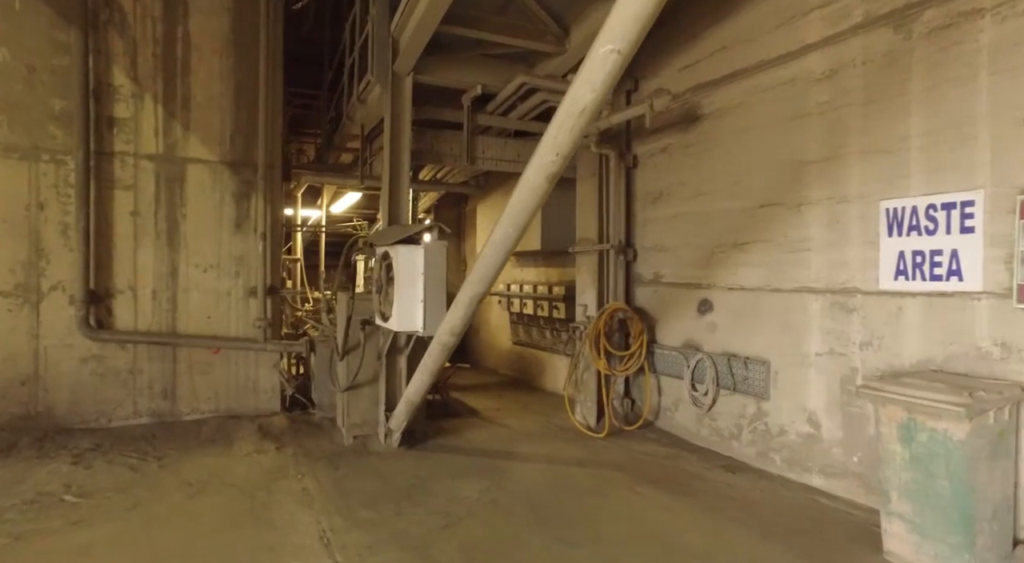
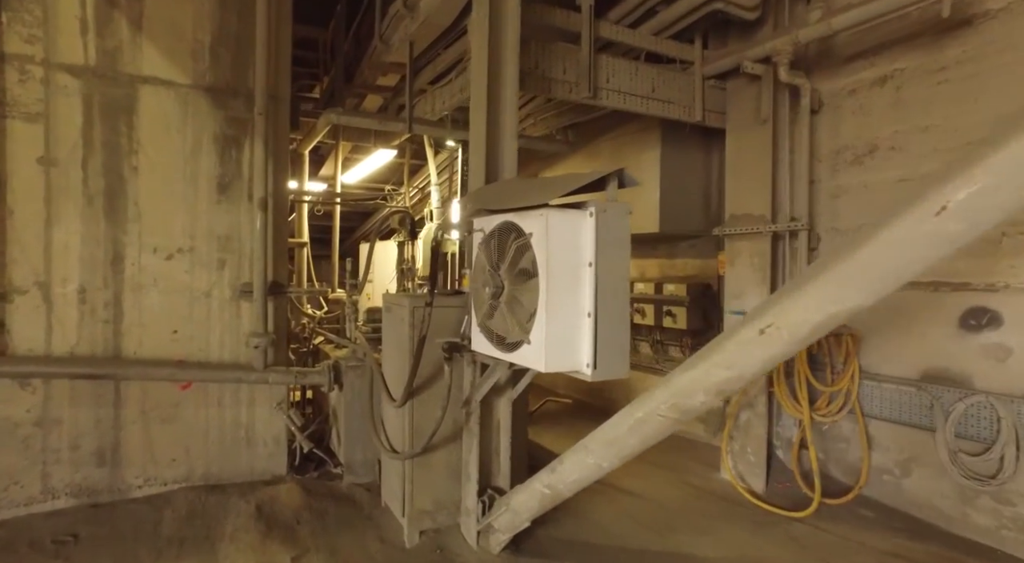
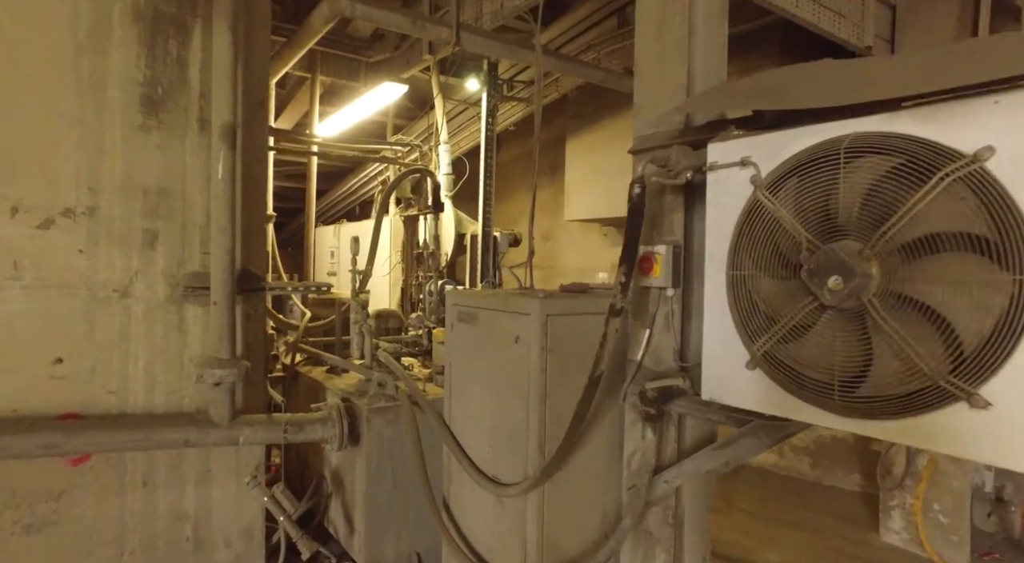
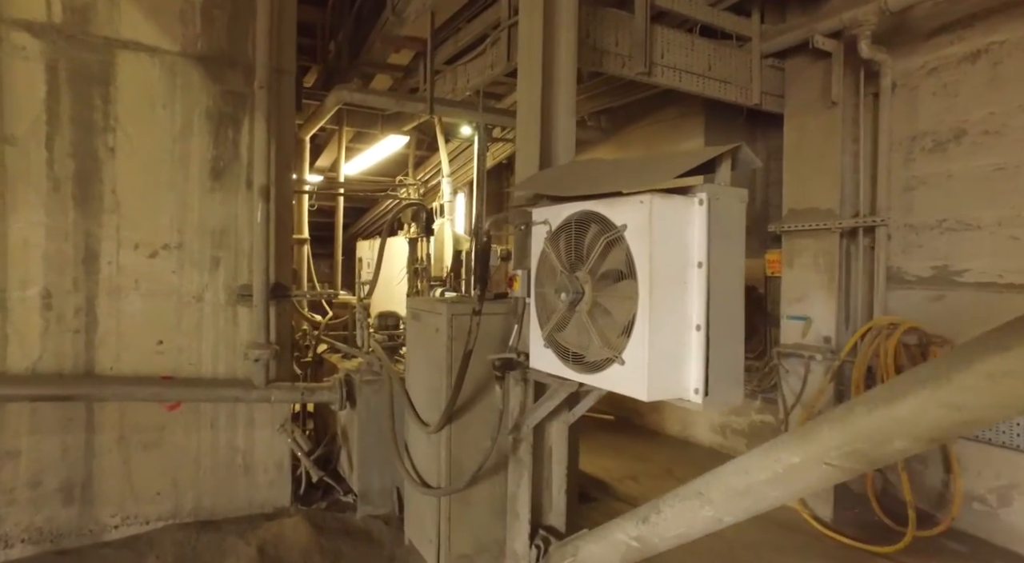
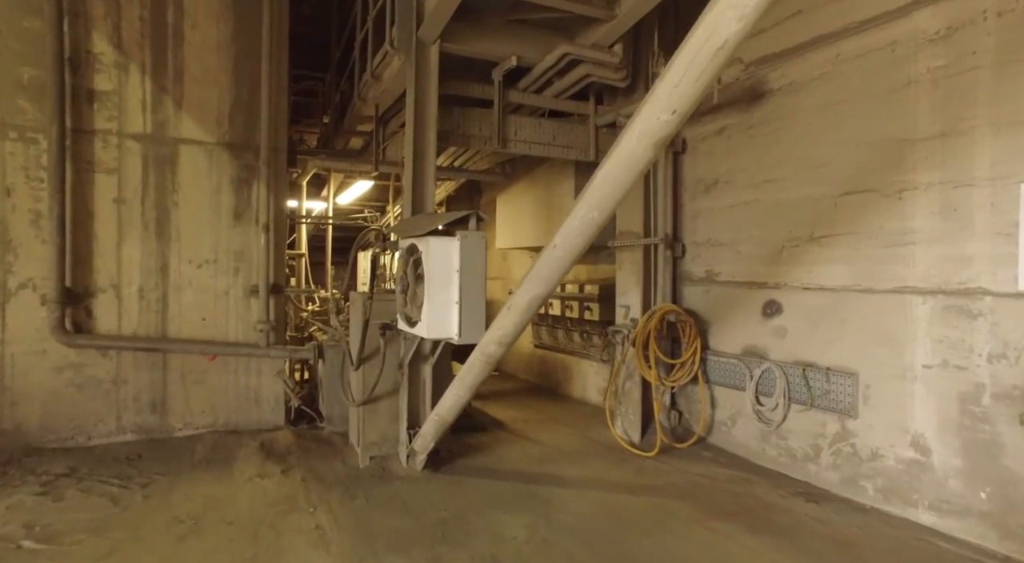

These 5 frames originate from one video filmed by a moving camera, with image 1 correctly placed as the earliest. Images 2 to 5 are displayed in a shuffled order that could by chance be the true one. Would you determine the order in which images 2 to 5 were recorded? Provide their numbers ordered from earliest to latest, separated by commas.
5, 2, 4, 3
